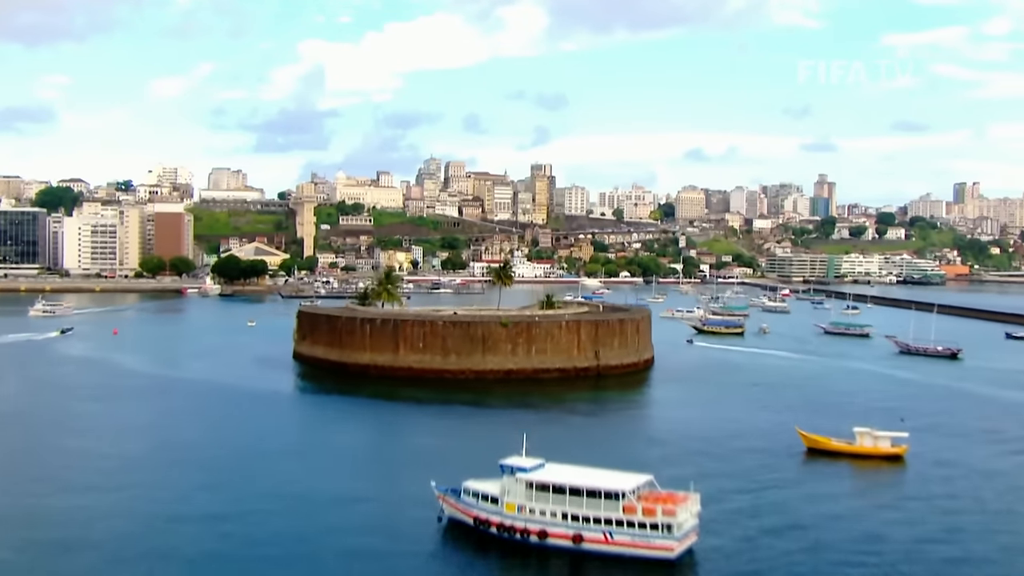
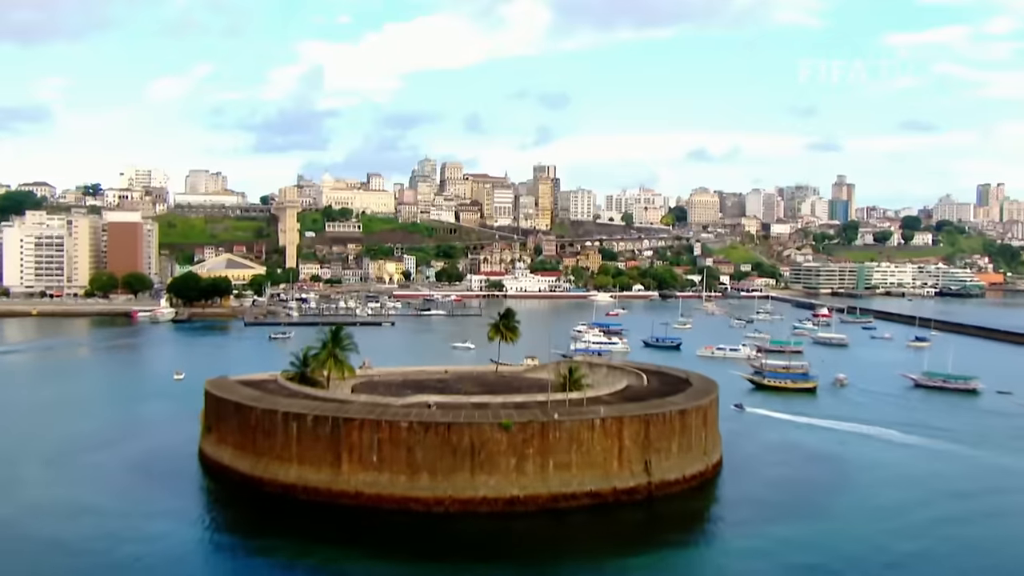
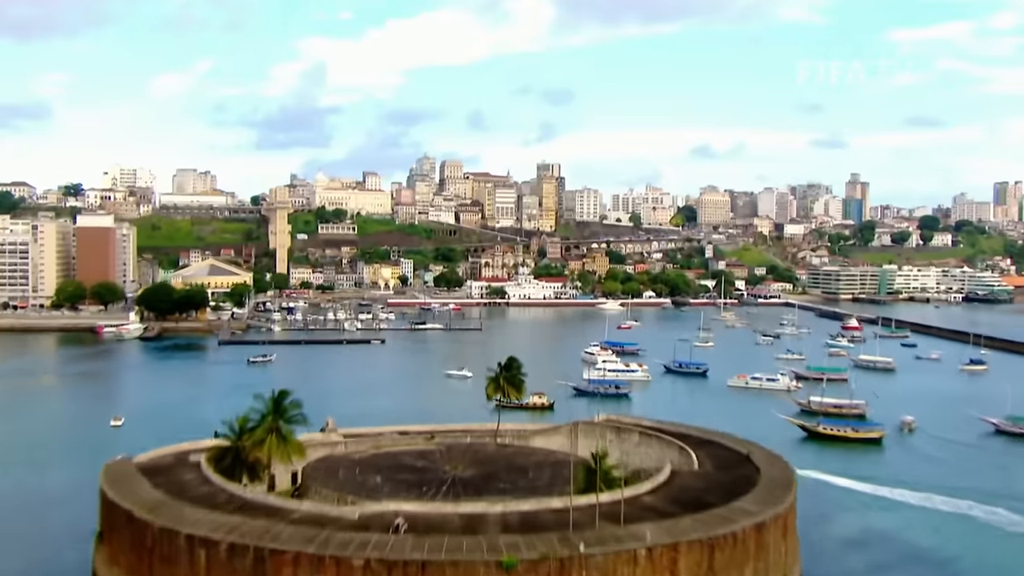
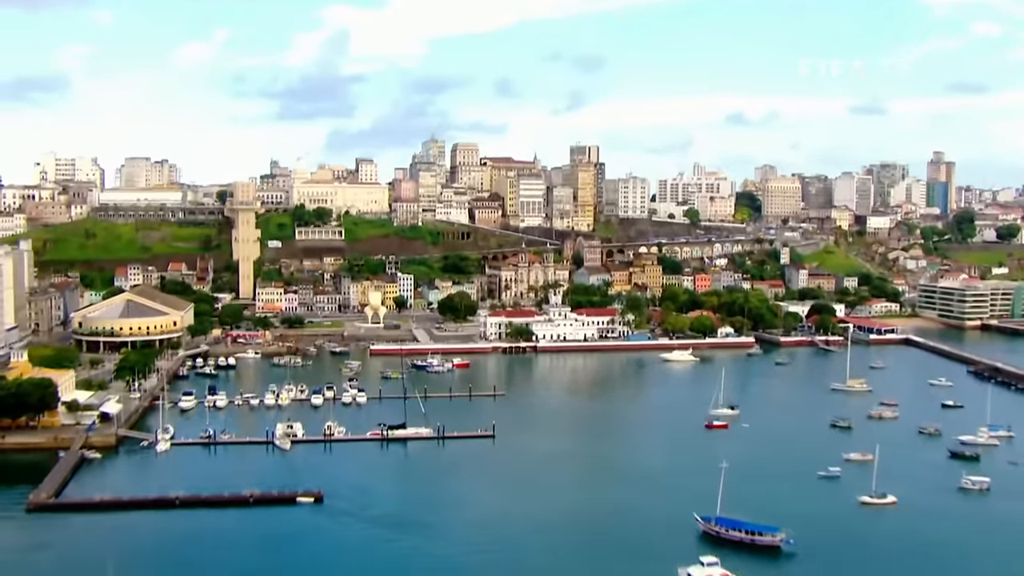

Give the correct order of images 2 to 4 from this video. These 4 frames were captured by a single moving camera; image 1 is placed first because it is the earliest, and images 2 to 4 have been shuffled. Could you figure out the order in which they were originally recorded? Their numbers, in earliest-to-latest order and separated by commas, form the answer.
2, 3, 4
